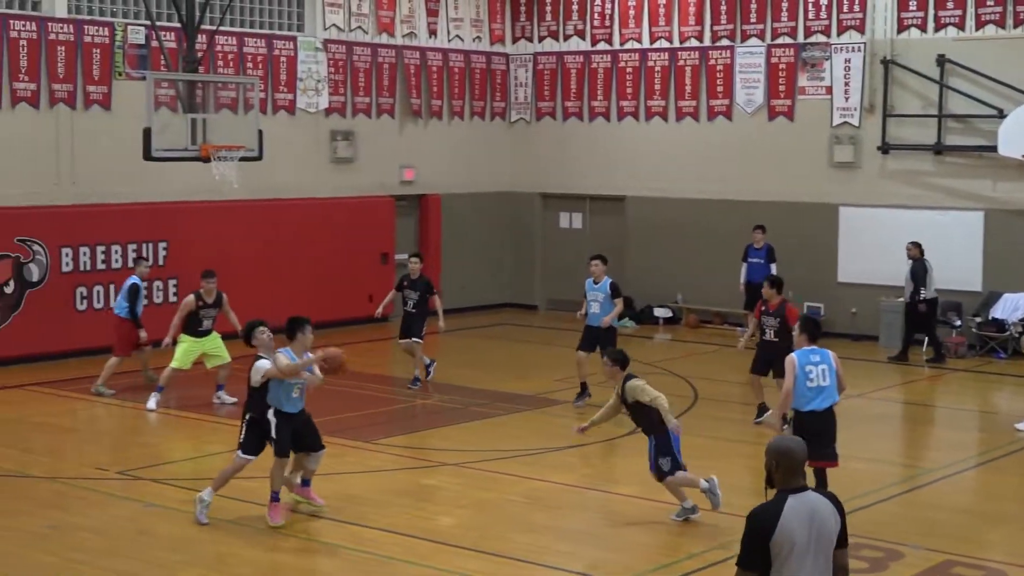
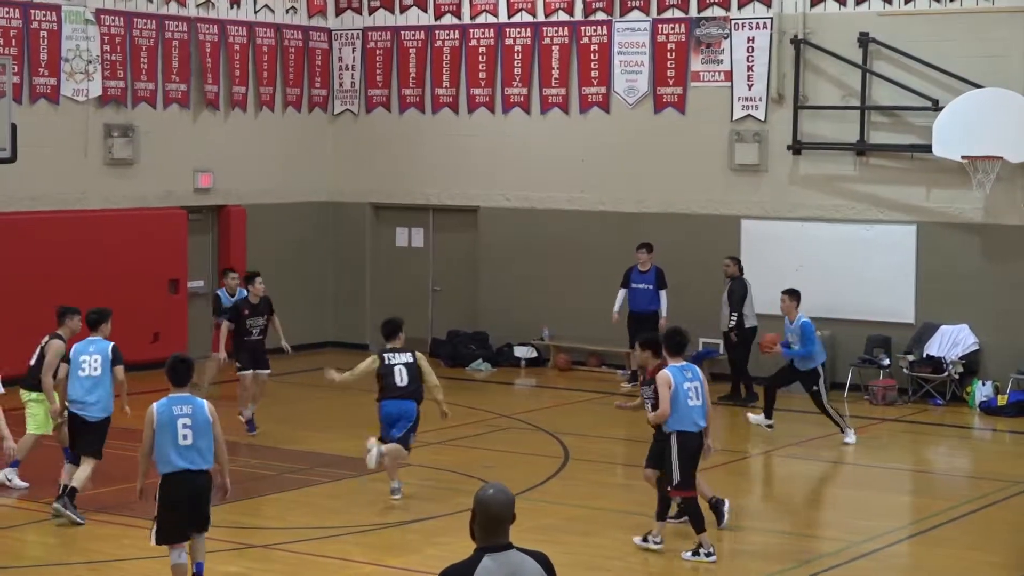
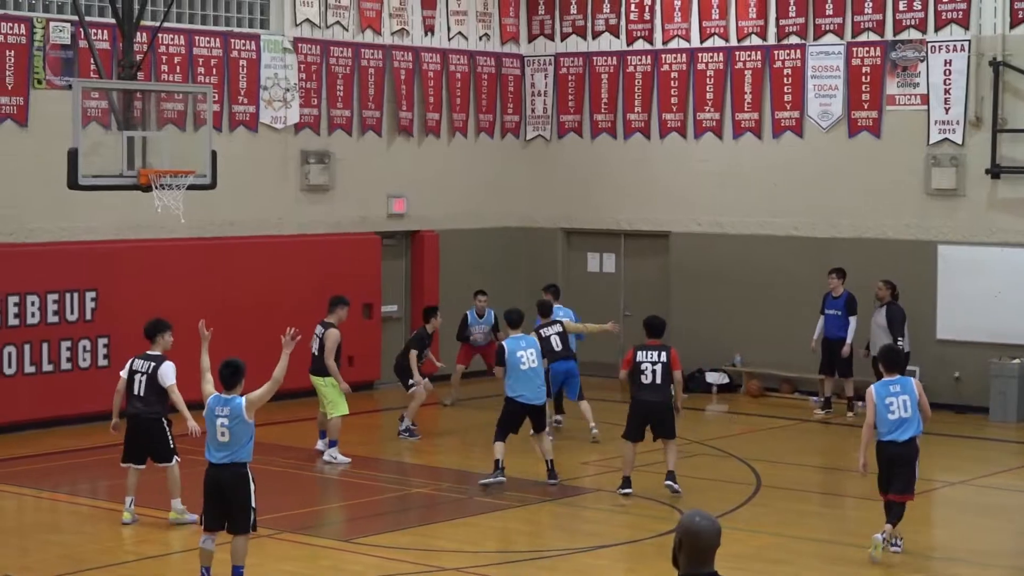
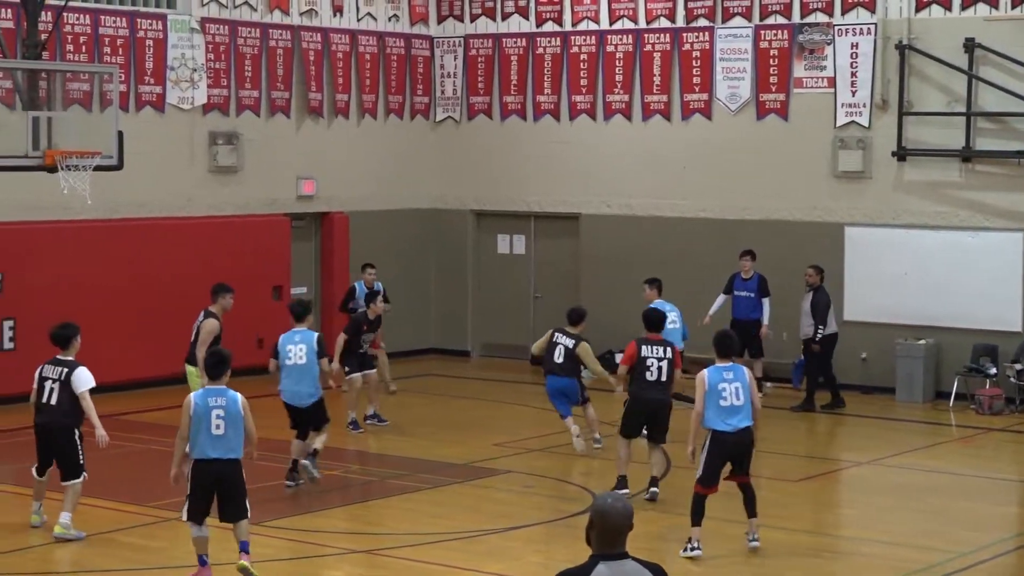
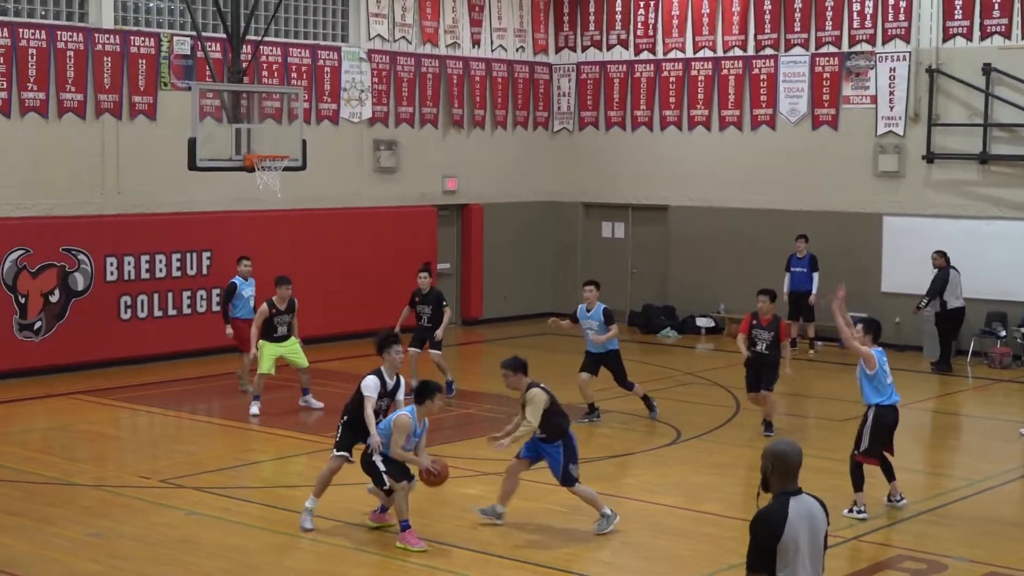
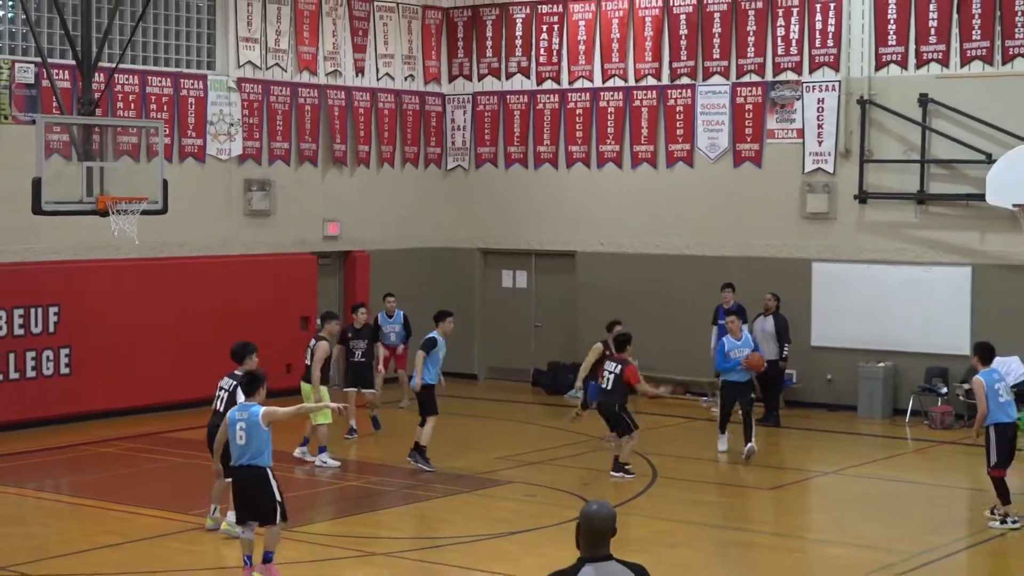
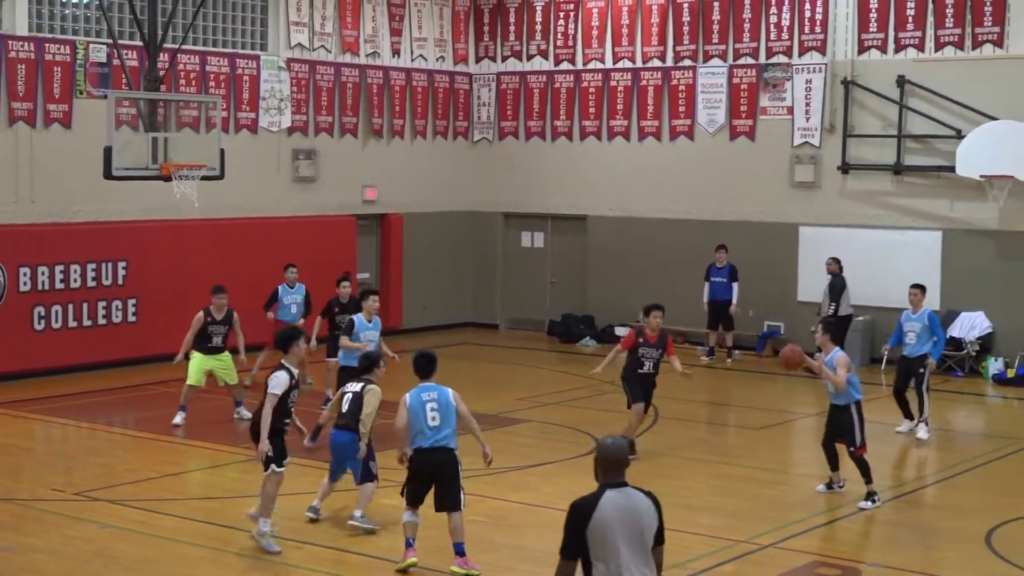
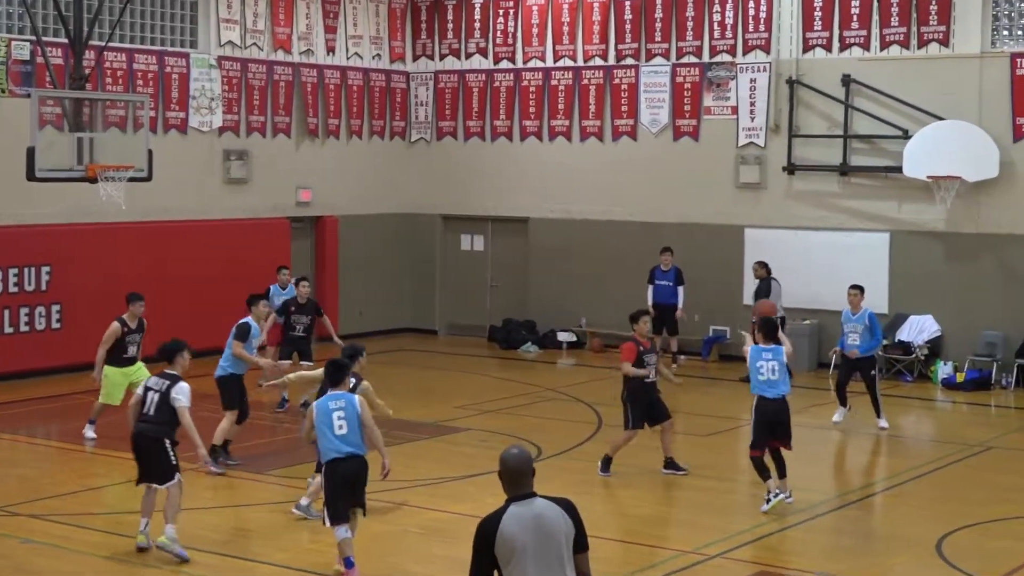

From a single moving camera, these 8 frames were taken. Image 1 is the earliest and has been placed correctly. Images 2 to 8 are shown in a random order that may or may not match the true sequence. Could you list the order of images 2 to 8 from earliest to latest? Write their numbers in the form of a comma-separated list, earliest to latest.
5, 7, 8, 2, 4, 3, 6
